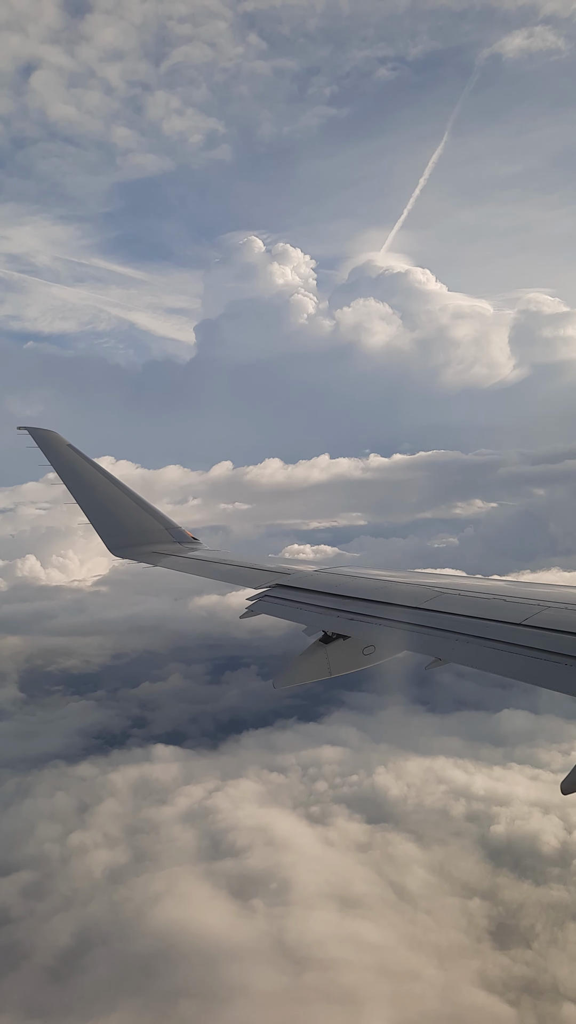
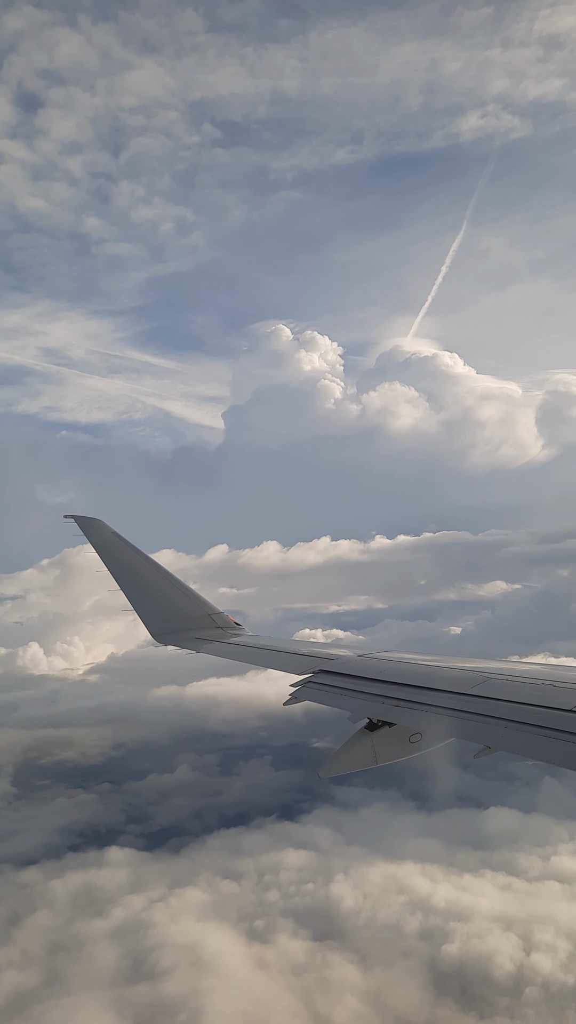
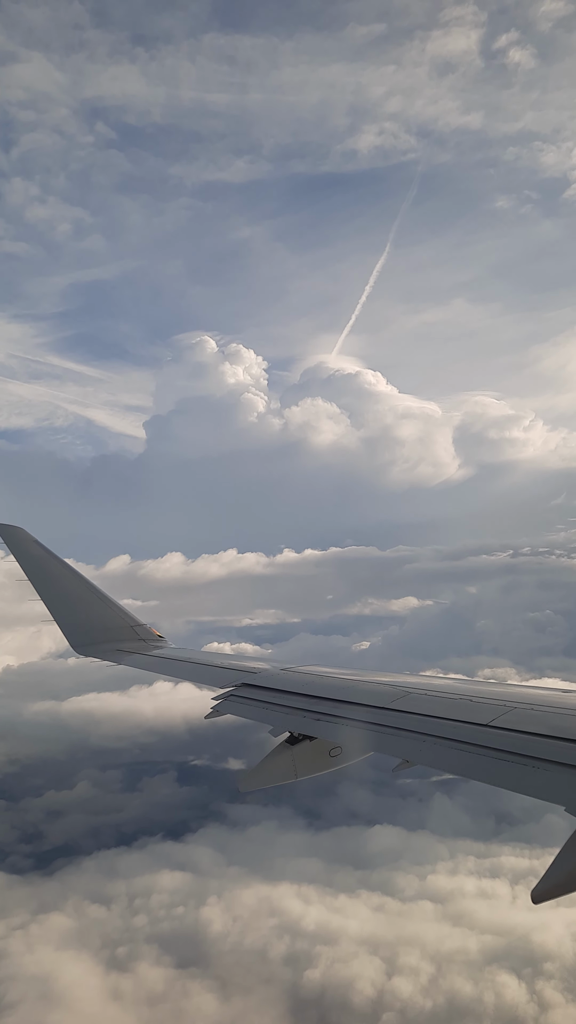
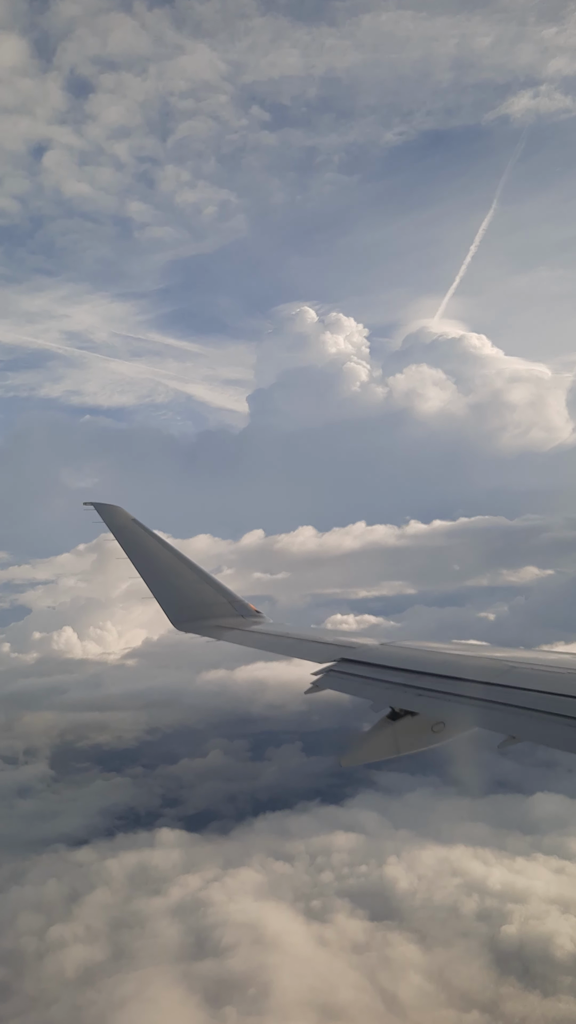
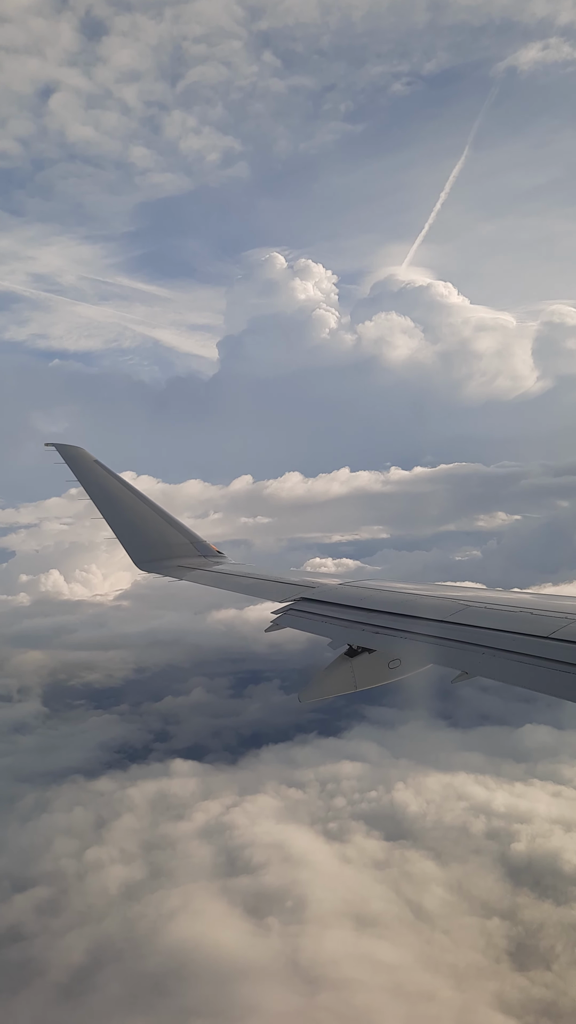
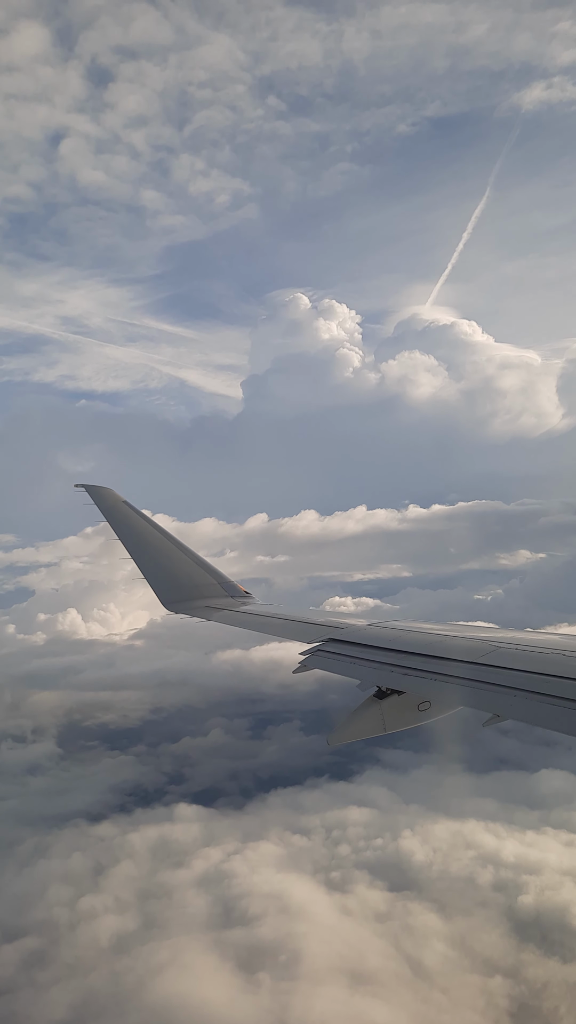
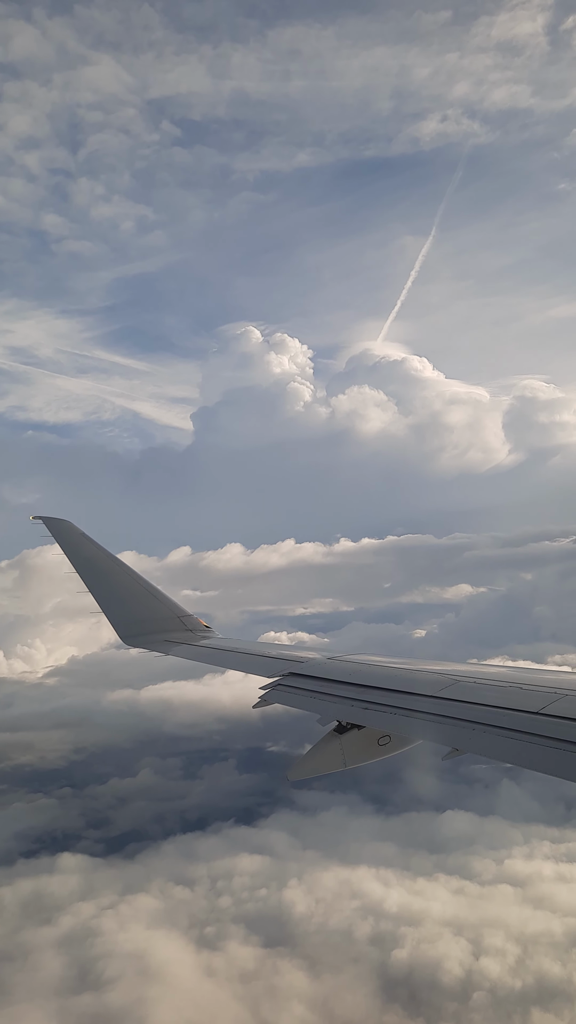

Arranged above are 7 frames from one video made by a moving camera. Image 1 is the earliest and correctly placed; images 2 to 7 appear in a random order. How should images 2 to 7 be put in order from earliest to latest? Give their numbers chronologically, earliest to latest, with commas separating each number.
5, 6, 4, 2, 7, 3
